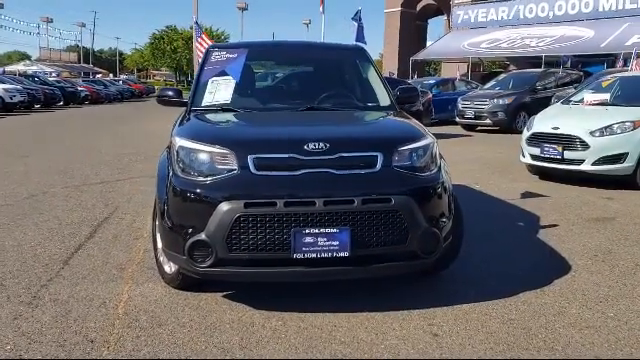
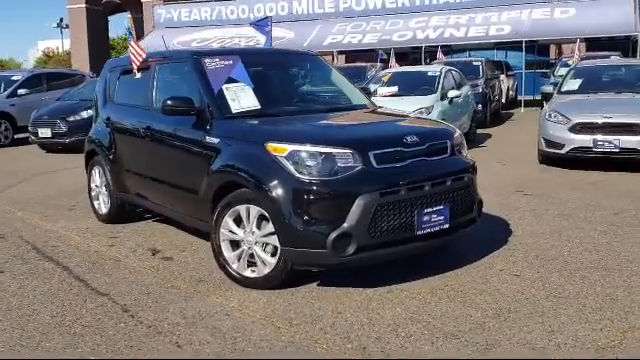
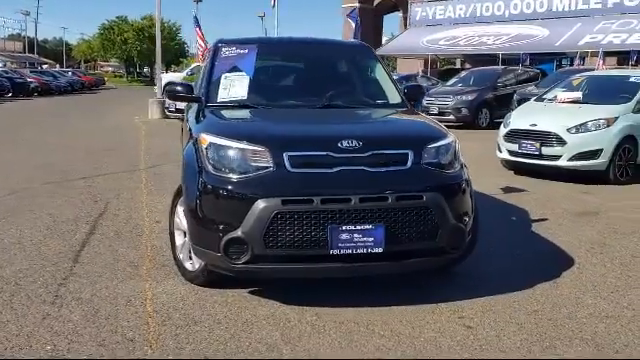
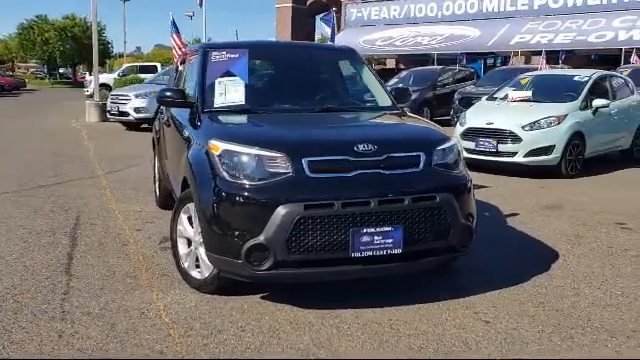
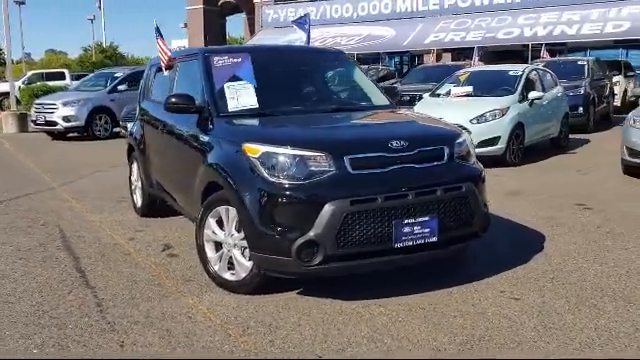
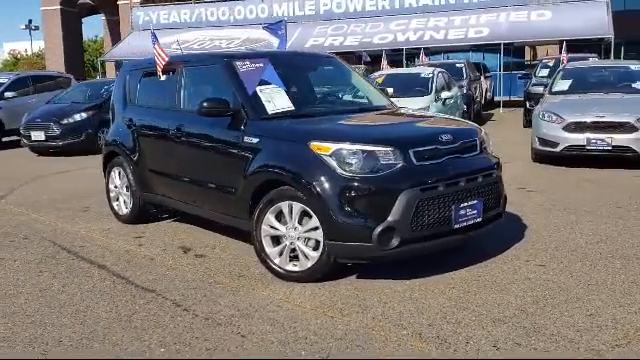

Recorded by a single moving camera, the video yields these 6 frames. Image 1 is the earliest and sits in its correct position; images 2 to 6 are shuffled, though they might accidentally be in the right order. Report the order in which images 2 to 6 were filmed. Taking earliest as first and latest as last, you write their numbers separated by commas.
3, 4, 5, 2, 6
